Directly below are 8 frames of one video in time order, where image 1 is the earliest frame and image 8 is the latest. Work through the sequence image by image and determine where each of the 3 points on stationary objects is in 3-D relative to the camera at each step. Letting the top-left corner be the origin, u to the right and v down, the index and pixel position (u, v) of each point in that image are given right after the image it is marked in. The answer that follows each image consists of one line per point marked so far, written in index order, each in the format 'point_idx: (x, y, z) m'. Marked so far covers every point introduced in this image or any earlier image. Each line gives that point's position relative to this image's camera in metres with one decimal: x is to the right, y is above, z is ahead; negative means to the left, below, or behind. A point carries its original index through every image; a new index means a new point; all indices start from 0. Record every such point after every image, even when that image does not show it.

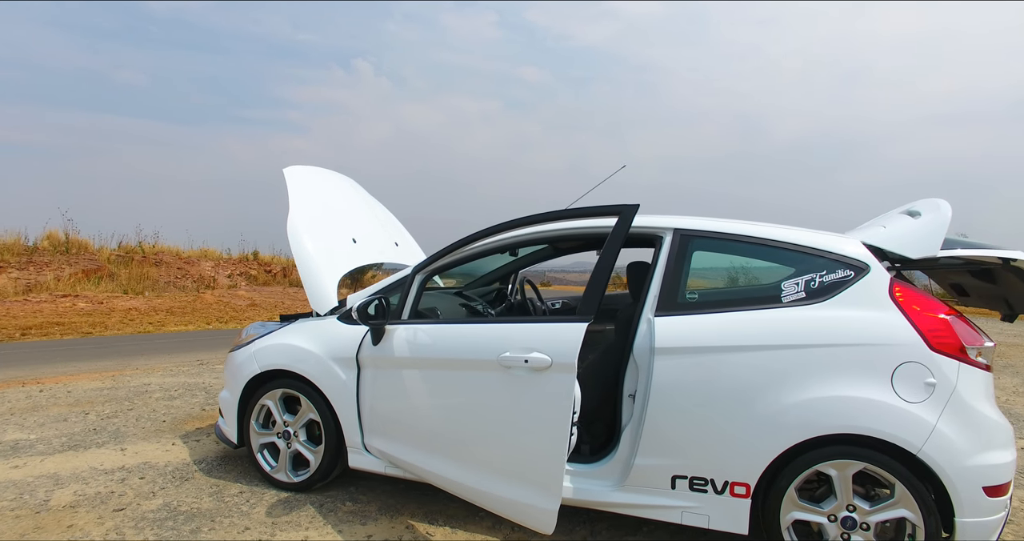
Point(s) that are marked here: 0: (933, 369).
0: (+1.8, -0.4, +2.4) m
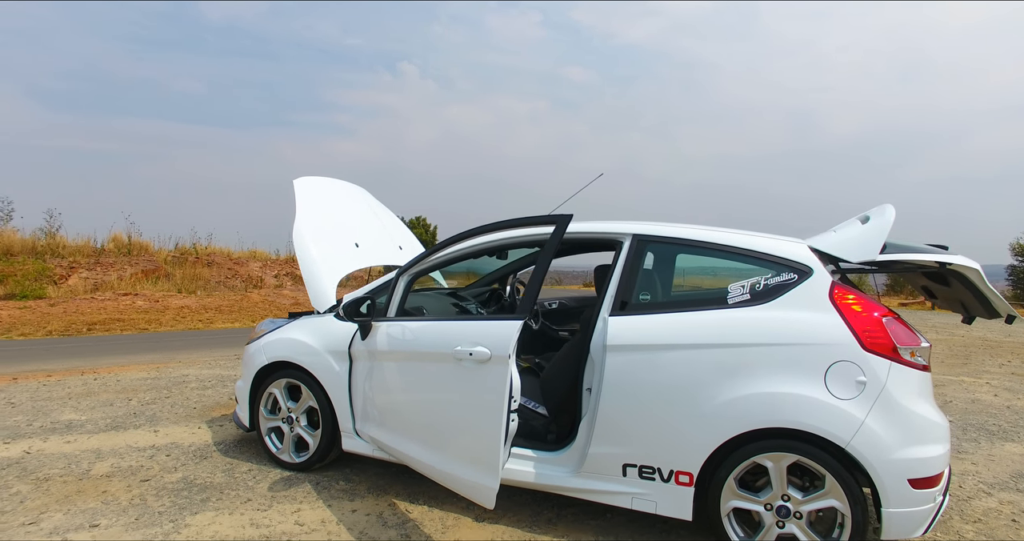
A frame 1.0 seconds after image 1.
0: (+1.6, -0.4, +2.5) m
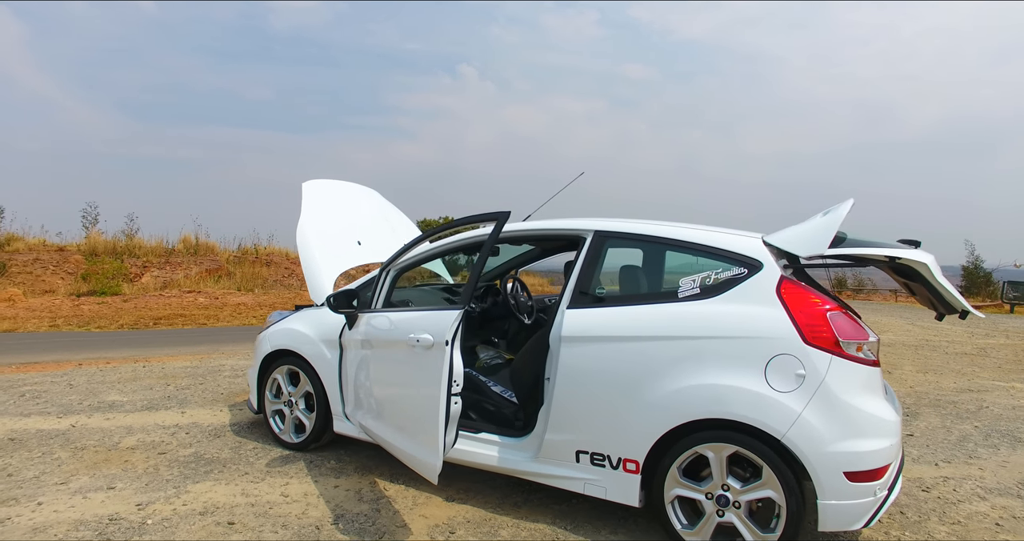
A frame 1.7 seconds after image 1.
0: (+1.3, -0.4, +2.6) m
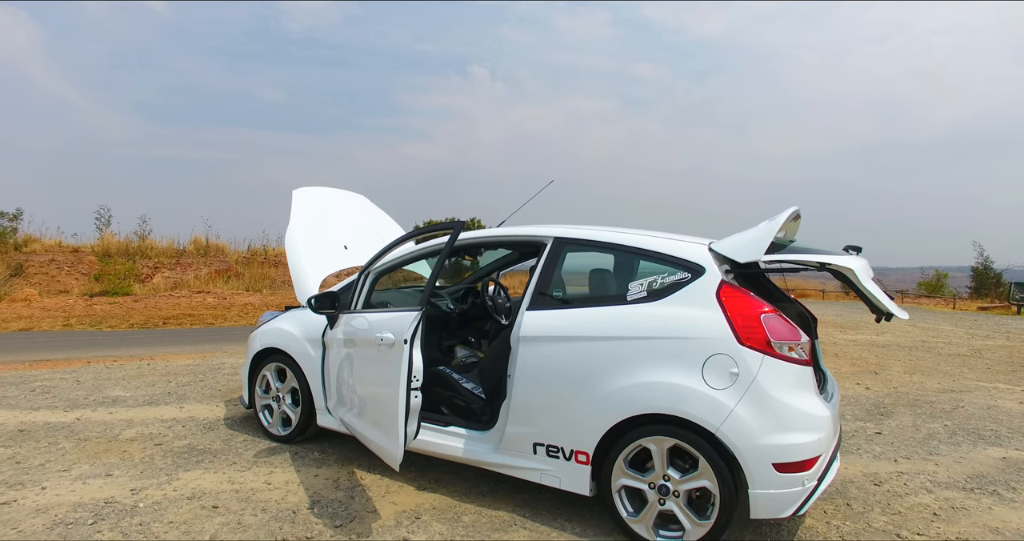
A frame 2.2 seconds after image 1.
0: (+1.1, -0.4, +2.8) m
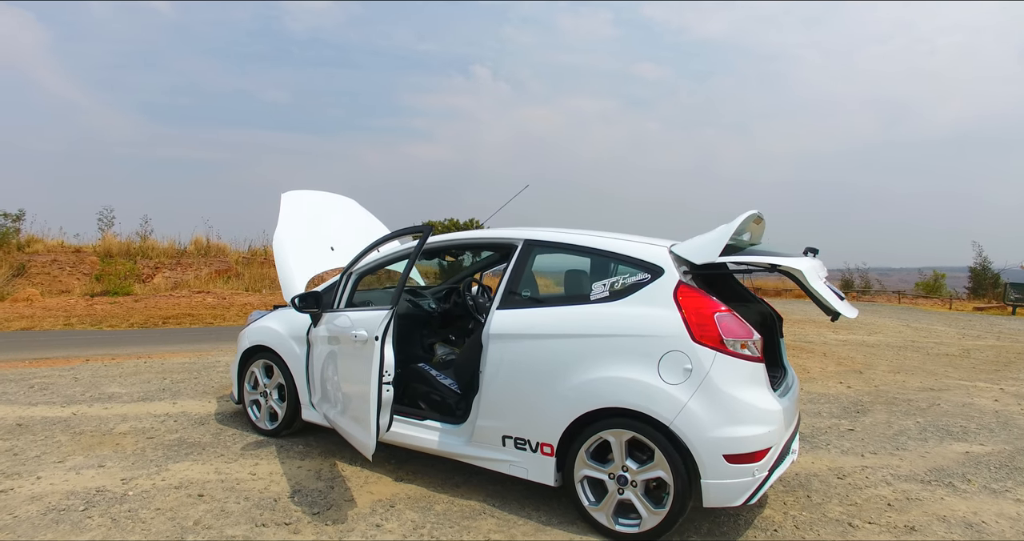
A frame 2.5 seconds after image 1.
0: (+0.9, -0.4, +2.9) m
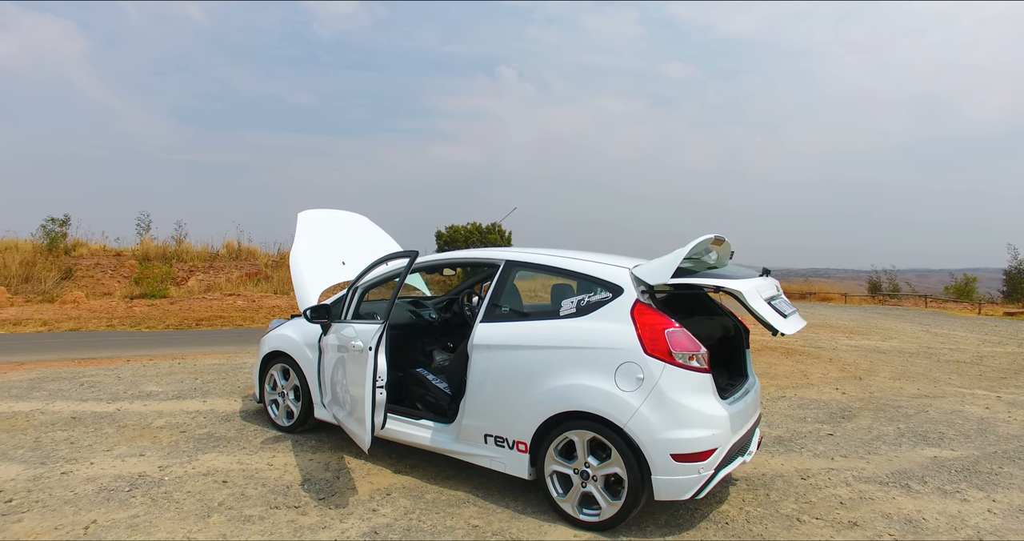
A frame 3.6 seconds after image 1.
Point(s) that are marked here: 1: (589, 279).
0: (+0.8, -0.6, +3.3) m
1: (+0.5, -0.1, +3.7) m
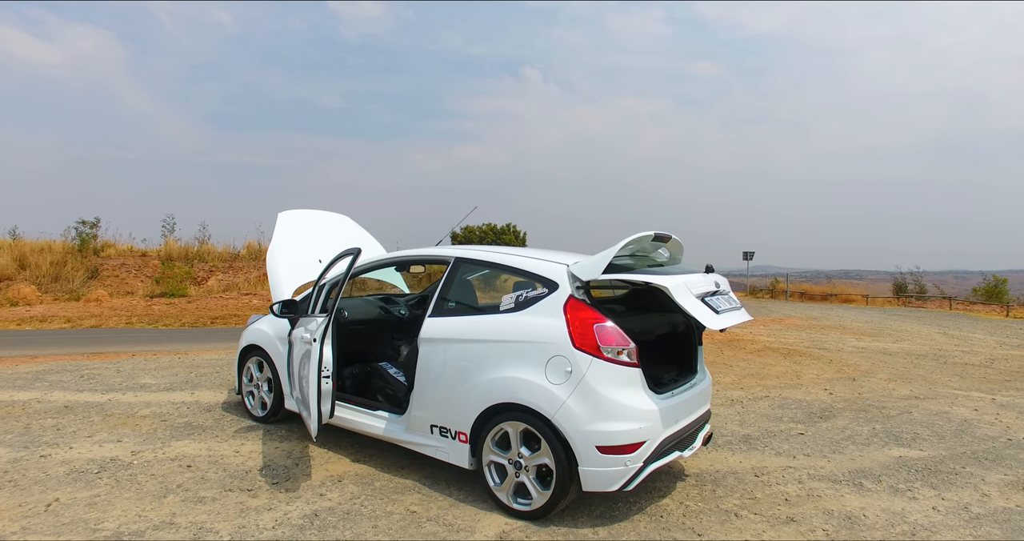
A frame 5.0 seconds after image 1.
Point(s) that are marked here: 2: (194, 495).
0: (+0.4, -0.5, +3.5) m
1: (+0.1, 0.0, +3.9) m
2: (-2.1, -1.5, +3.7) m
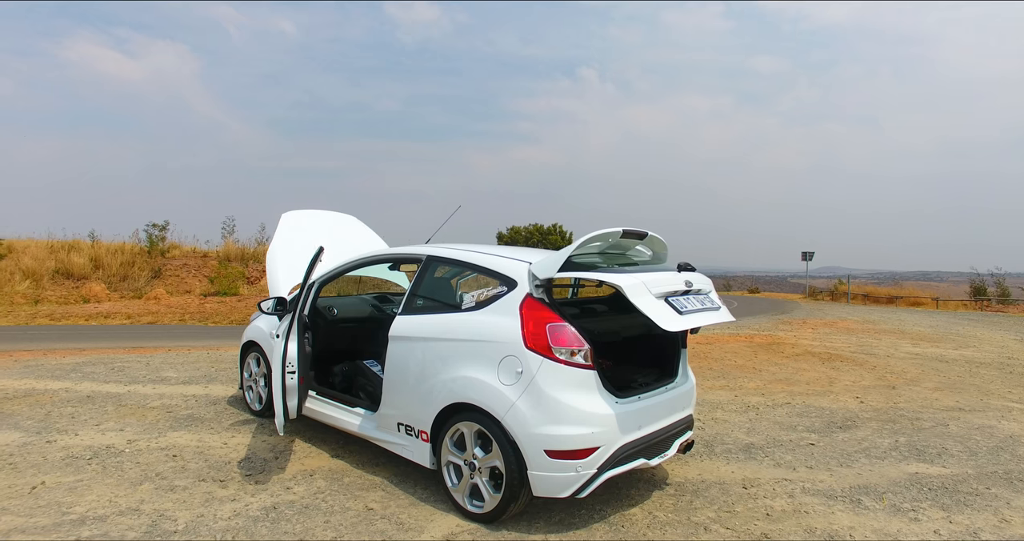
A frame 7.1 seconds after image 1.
0: (+0.1, -0.5, +3.4) m
1: (-0.1, 0.0, +3.8) m
2: (-2.3, -1.4, +3.8) m
